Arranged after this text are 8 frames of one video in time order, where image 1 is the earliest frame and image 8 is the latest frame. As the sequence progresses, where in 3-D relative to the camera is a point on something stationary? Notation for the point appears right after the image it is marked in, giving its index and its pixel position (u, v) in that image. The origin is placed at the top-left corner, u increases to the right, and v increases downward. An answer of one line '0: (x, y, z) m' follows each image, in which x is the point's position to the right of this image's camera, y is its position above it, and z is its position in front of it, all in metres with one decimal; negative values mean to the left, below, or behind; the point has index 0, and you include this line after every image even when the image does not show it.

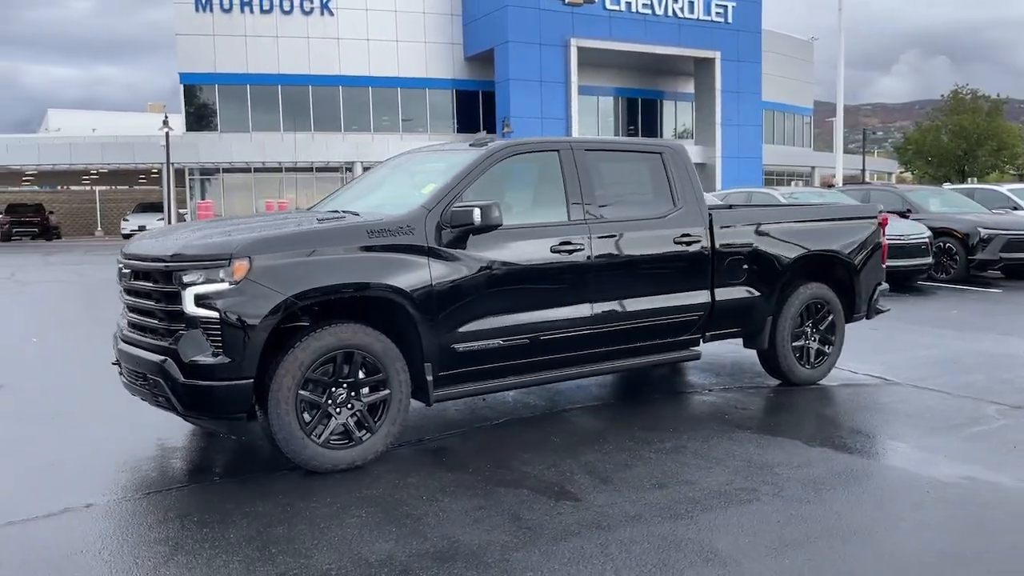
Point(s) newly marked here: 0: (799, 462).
0: (+1.7, -1.0, +5.2) m
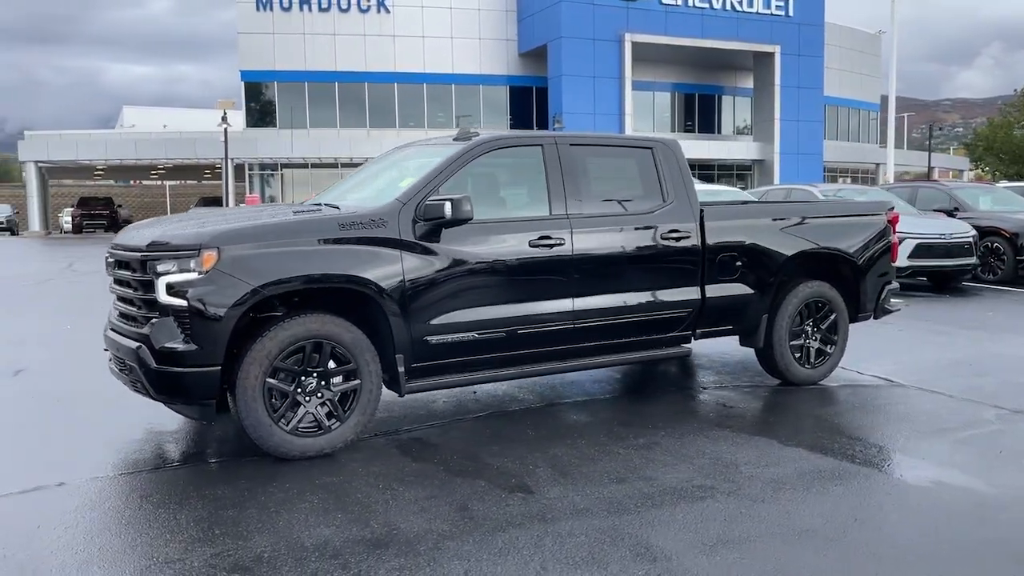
0: (+1.5, -1.0, +5.1) m
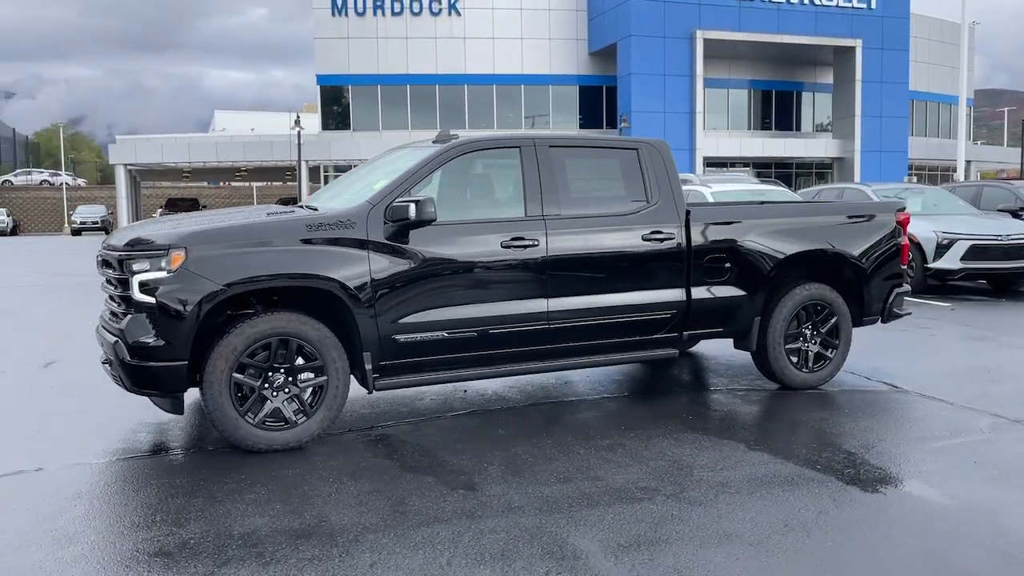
0: (+1.3, -1.0, +5.1) m
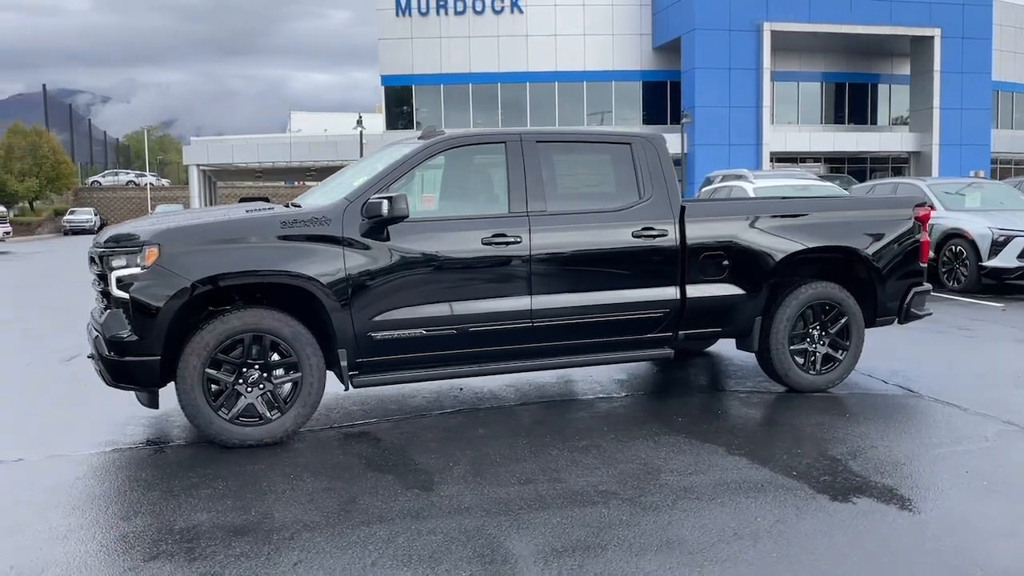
0: (+1.1, -1.0, +4.9) m
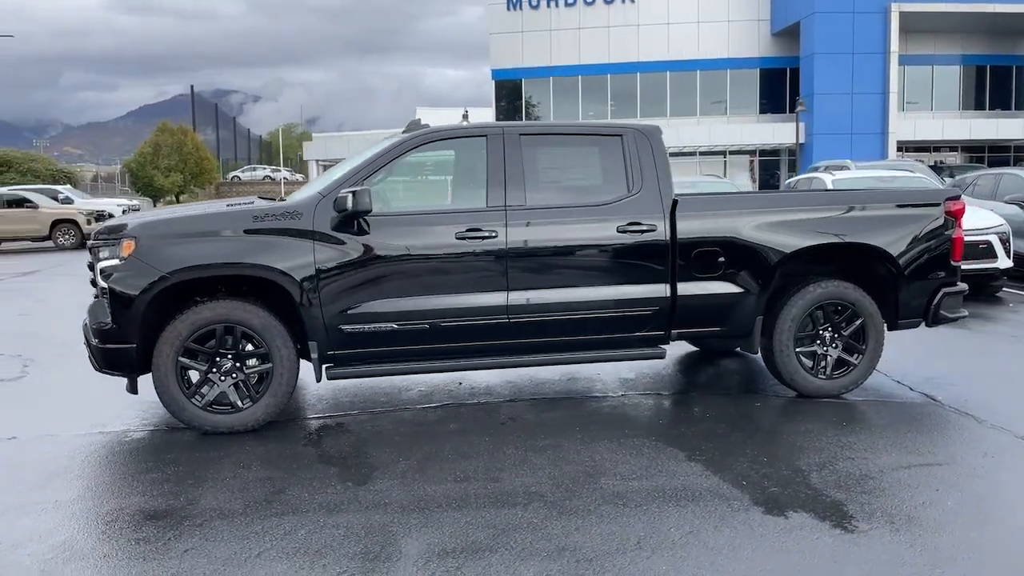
0: (+0.7, -1.0, +4.7) m
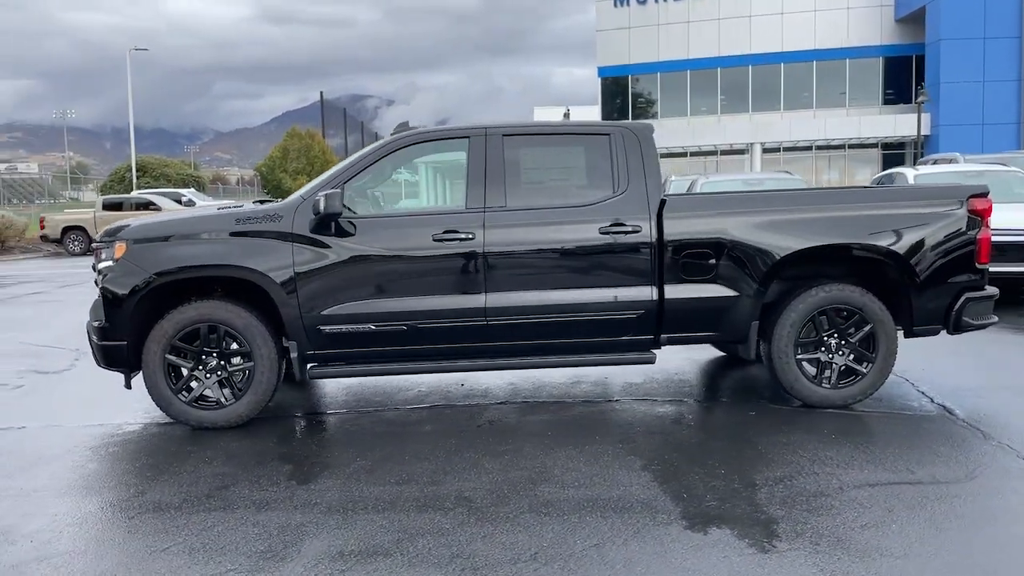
0: (+0.4, -1.0, +4.6) m
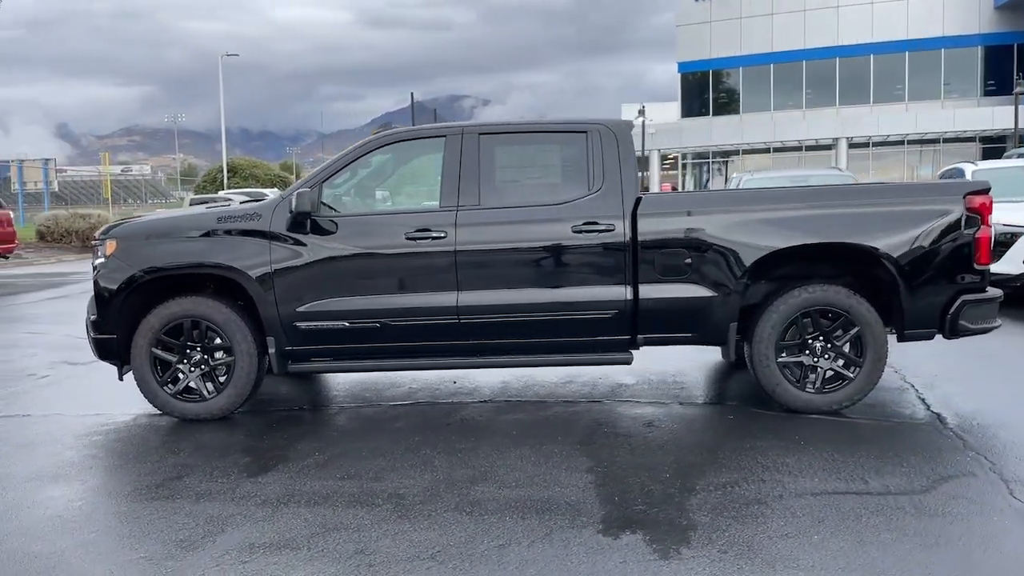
0: (+0.1, -1.0, +4.5) m
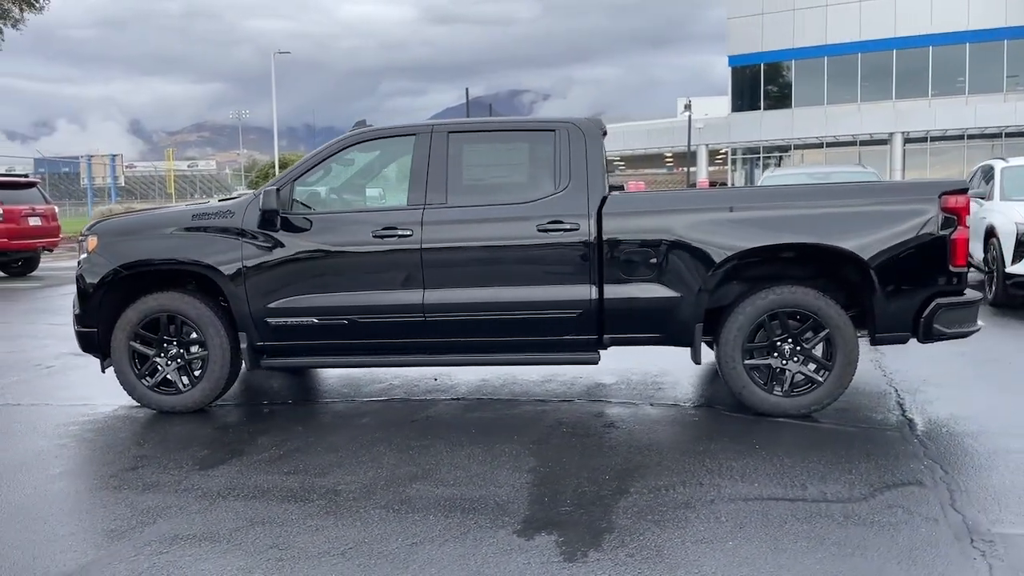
0: (-0.3, -1.0, +4.5) m
